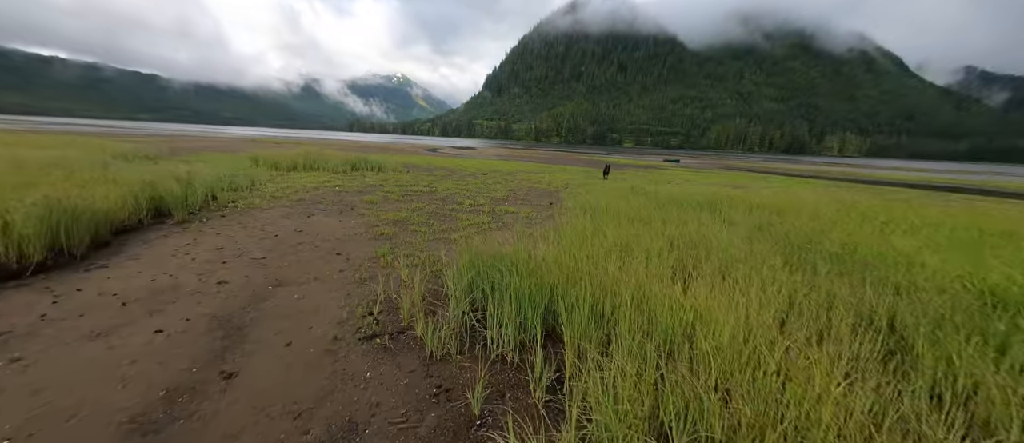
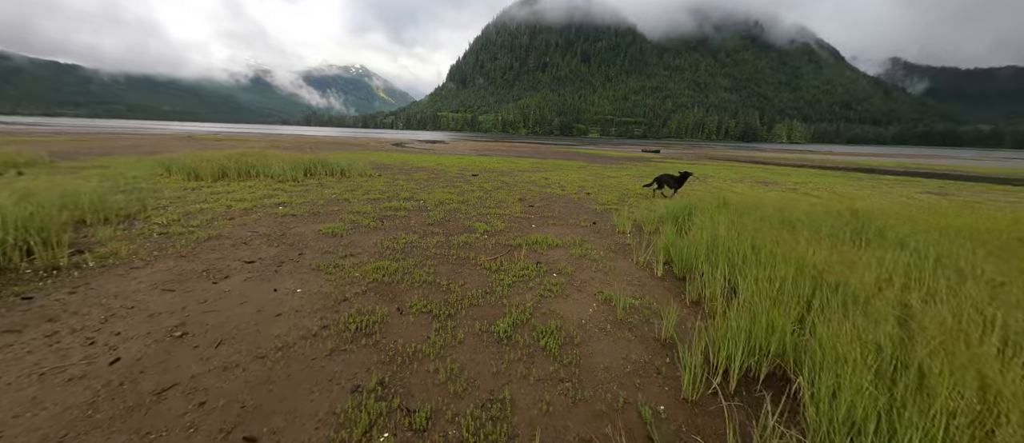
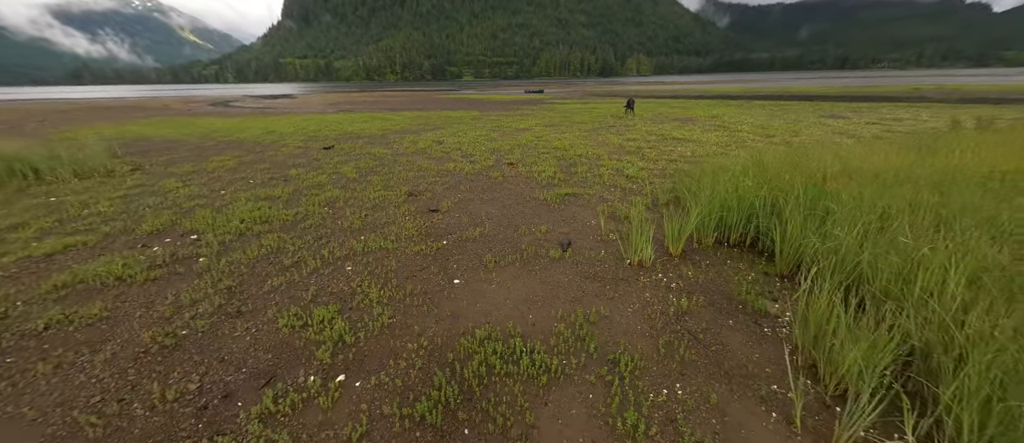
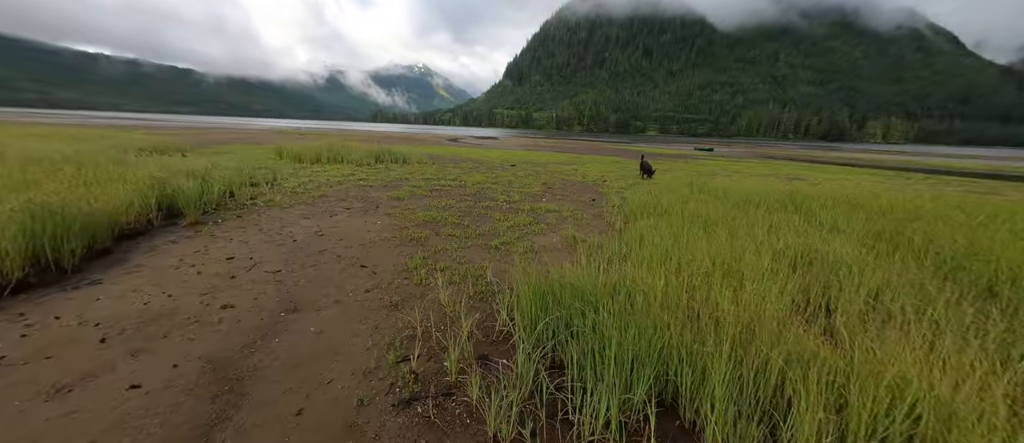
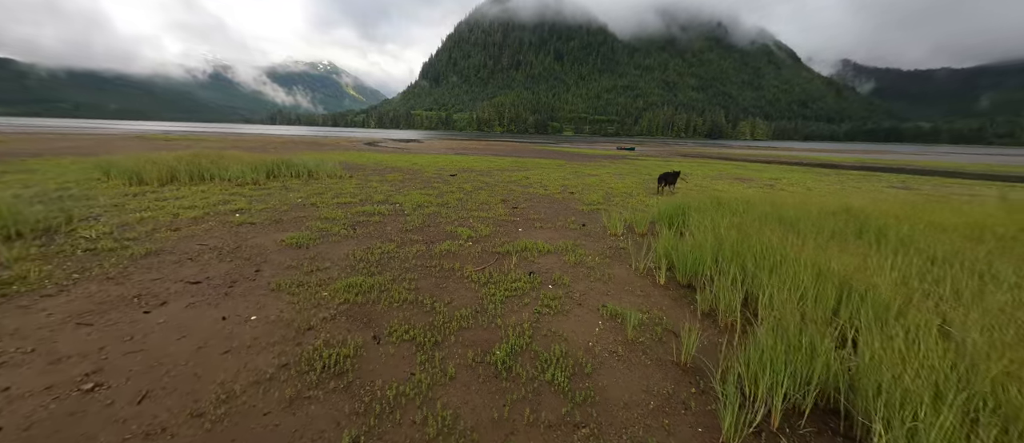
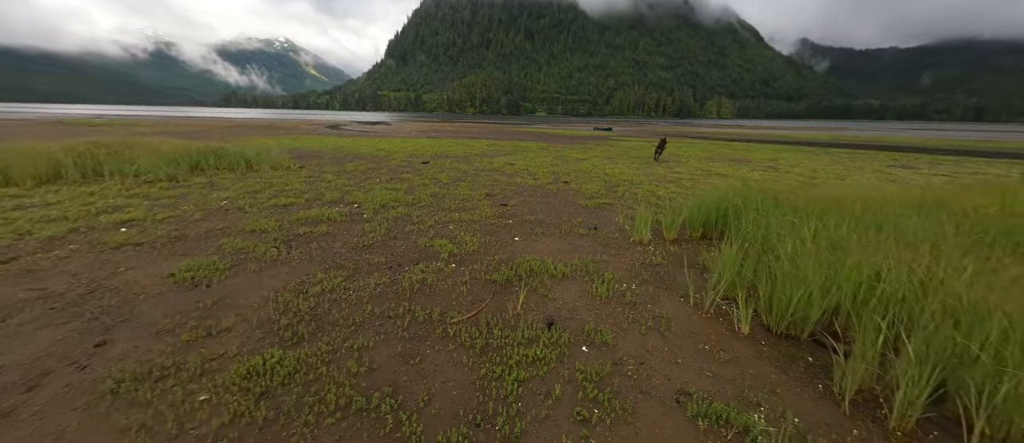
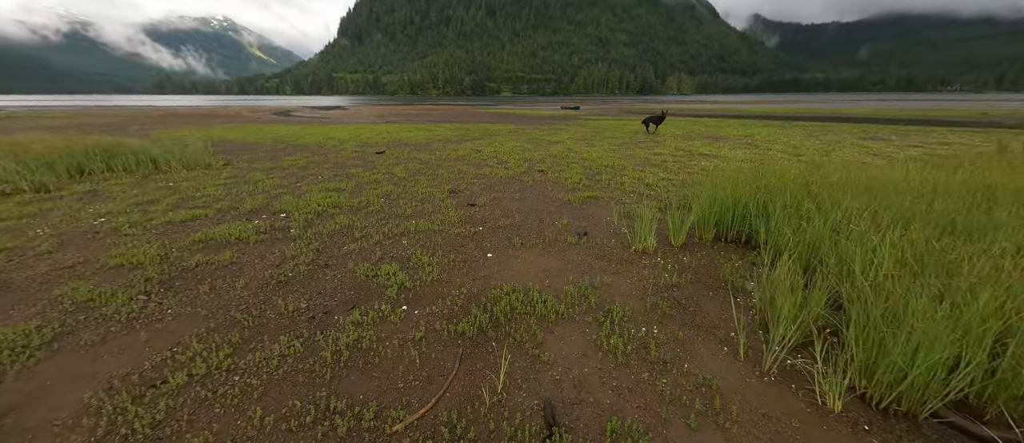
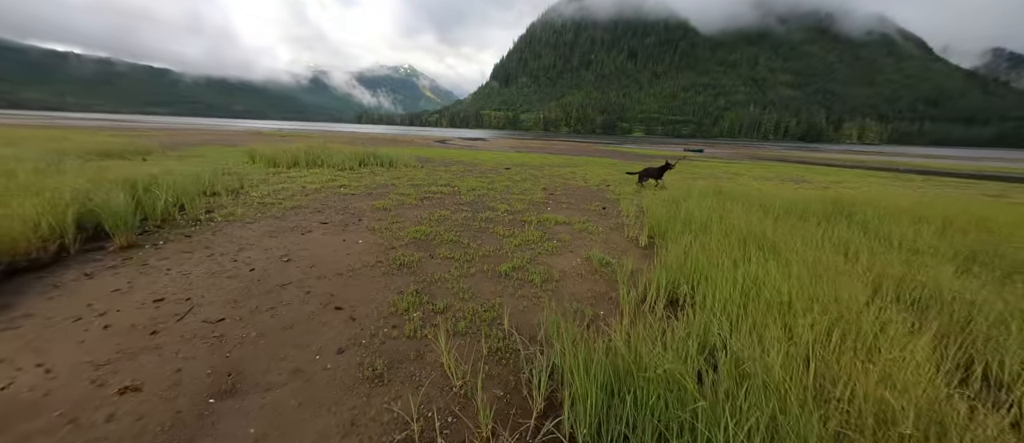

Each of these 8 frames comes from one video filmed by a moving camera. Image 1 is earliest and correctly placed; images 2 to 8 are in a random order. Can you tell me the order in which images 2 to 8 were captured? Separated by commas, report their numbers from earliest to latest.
4, 8, 2, 5, 6, 7, 3
